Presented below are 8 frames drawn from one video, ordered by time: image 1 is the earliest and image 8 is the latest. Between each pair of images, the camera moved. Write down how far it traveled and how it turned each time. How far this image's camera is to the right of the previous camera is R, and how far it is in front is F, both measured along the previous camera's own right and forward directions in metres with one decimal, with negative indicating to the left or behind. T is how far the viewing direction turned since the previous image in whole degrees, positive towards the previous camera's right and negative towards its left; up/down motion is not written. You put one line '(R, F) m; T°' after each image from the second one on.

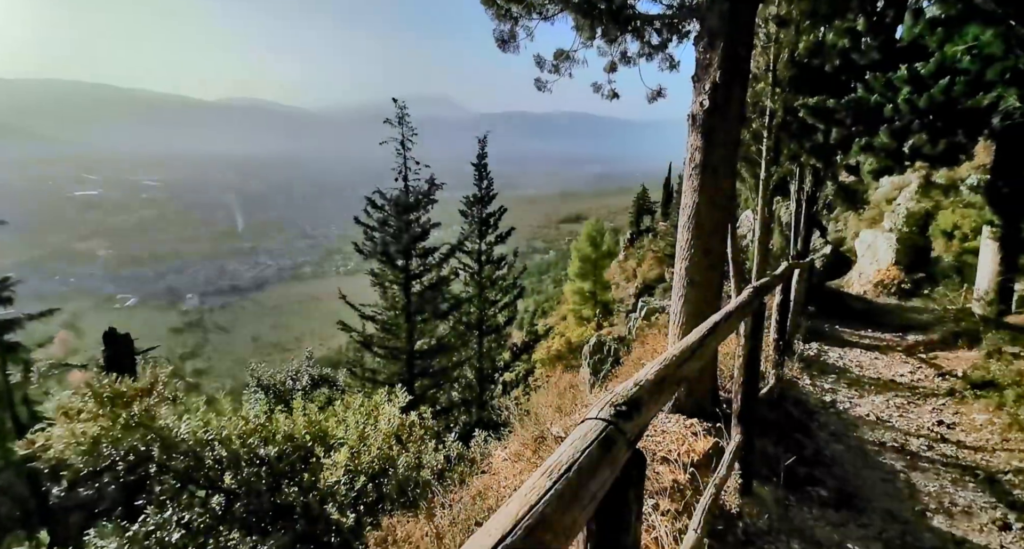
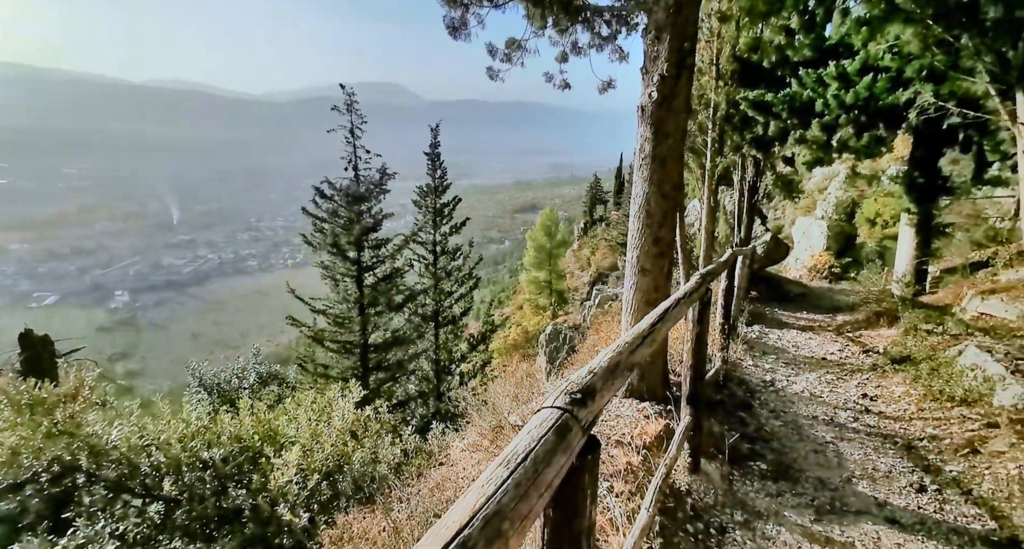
(0.0, -0.1) m; +5°
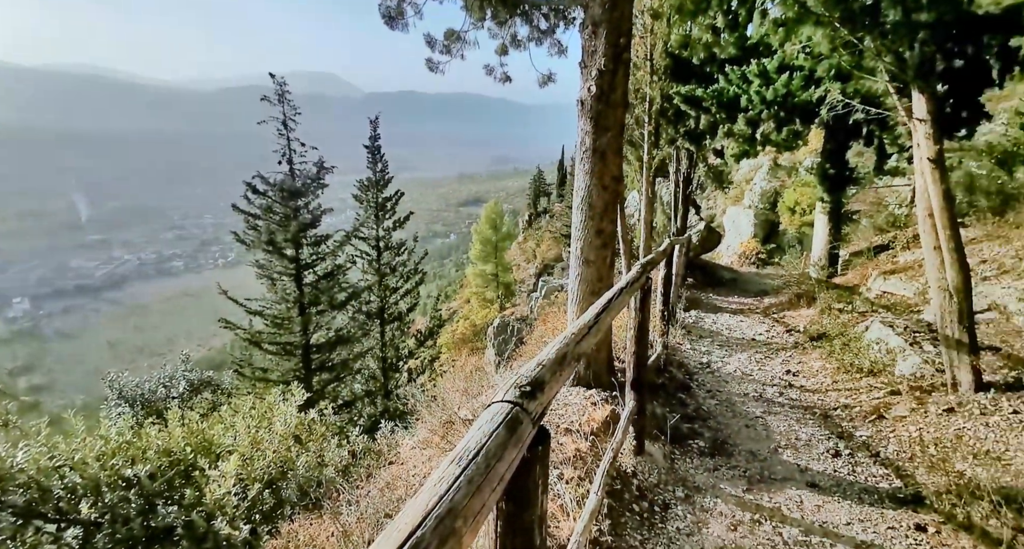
(0.0, -0.1) m; +6°
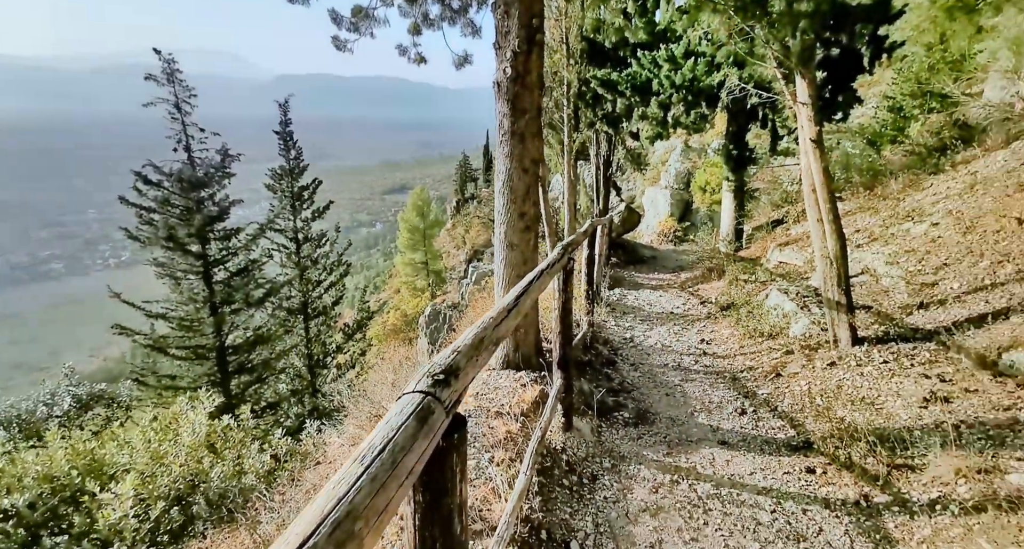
(0.0, -0.1) m; +7°
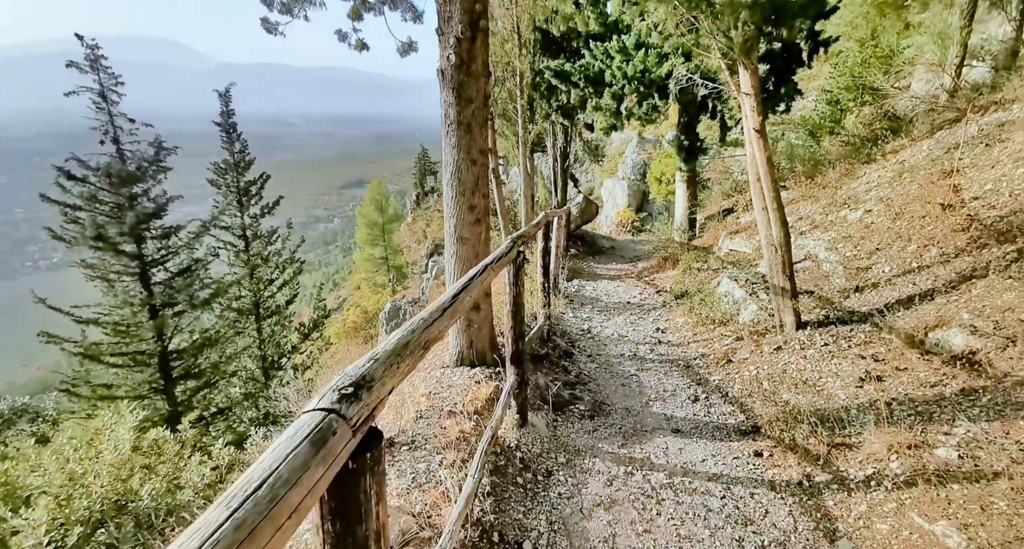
(+0.1, +0.1) m; +4°
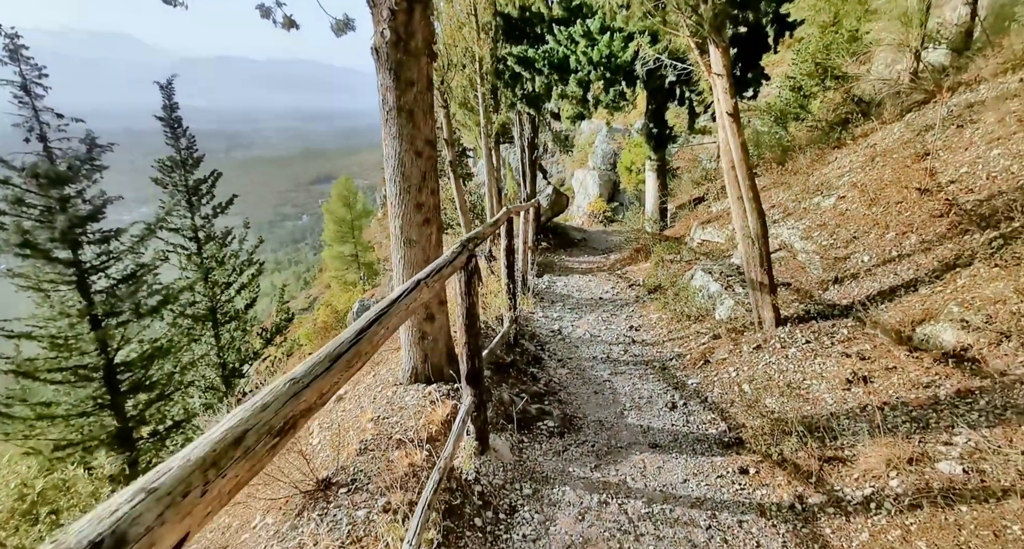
(+0.1, +0.4) m; +3°
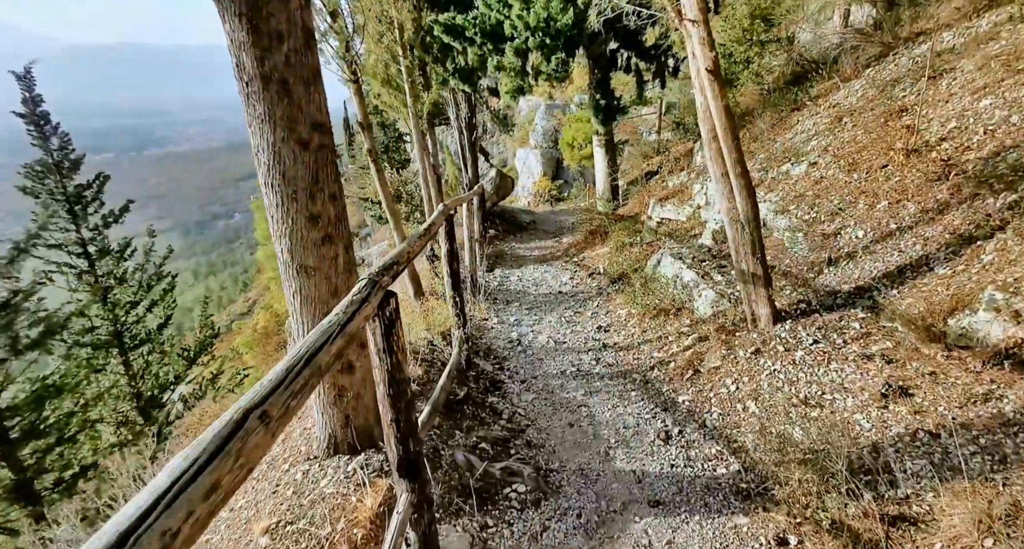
(+0.1, +1.0) m; +5°
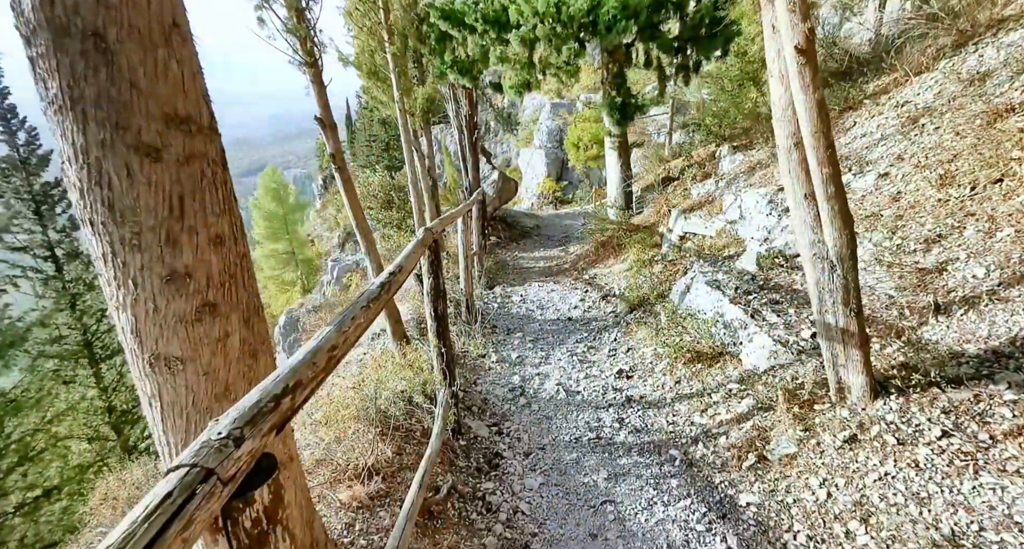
(0.0, +1.1) m; 0°
